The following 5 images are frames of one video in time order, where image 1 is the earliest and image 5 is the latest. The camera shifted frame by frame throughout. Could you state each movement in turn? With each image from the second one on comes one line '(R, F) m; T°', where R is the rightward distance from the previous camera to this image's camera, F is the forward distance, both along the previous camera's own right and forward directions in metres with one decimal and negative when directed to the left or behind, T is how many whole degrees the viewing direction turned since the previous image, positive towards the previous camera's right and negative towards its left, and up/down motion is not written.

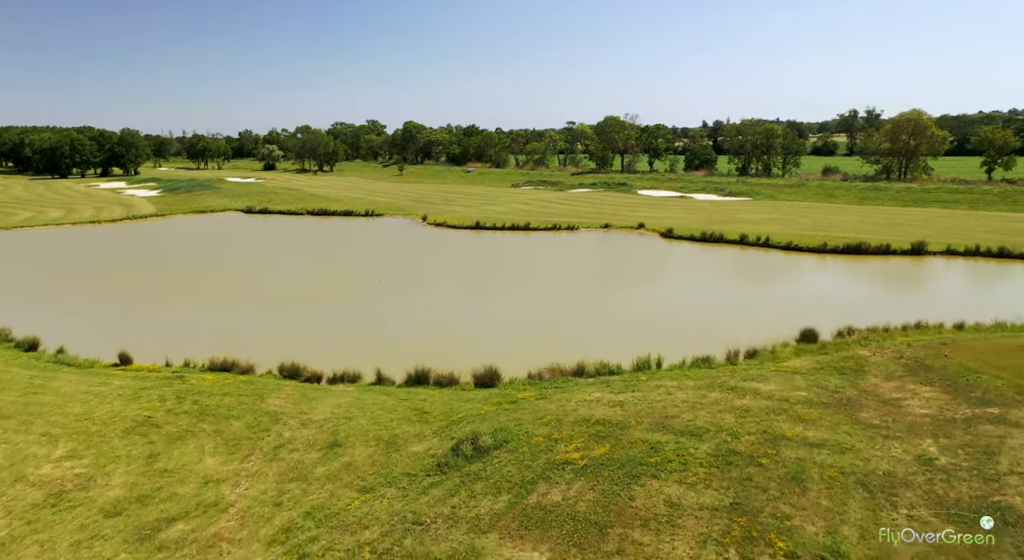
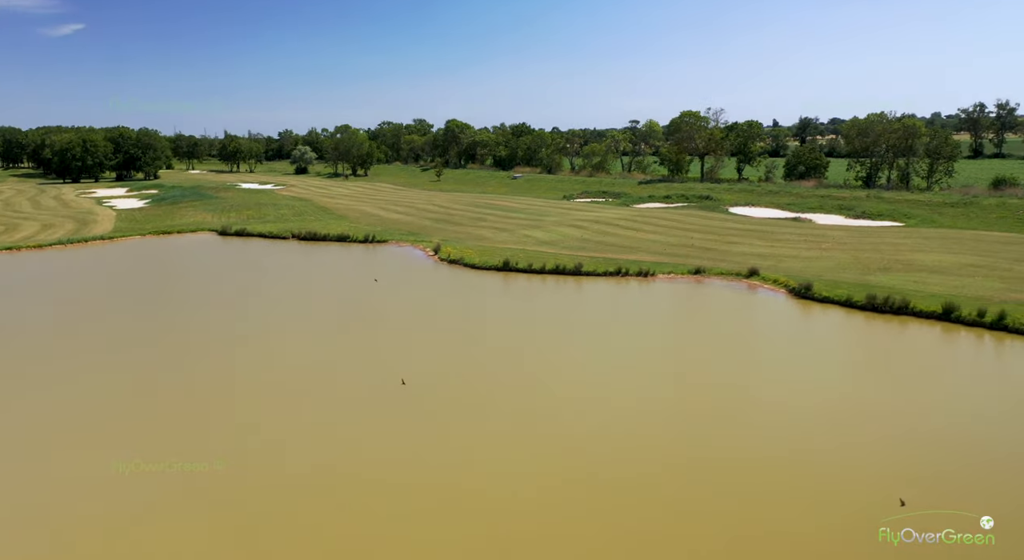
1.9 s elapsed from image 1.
(+0.6, +14.0) m; -5°
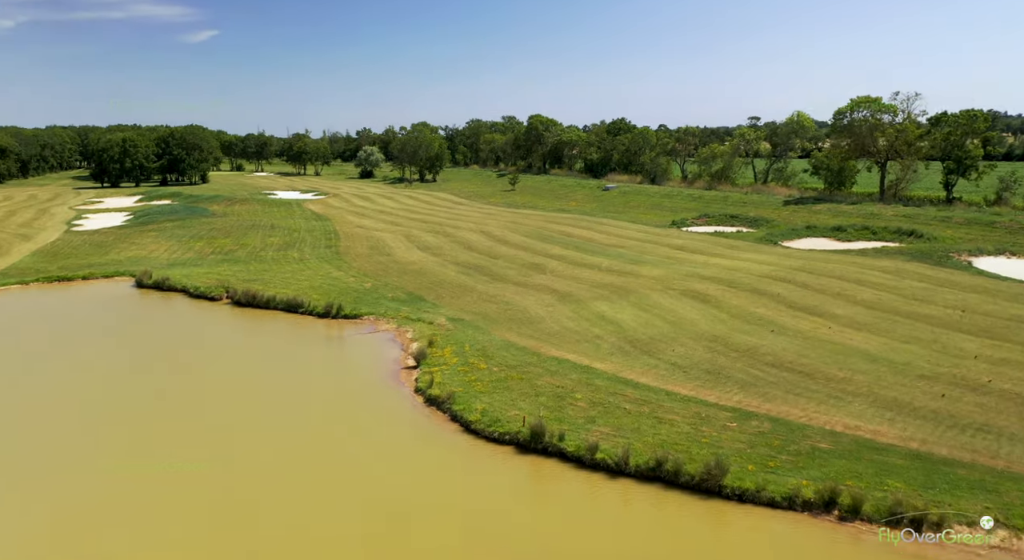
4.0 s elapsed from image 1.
(+1.1, +17.8) m; -9°
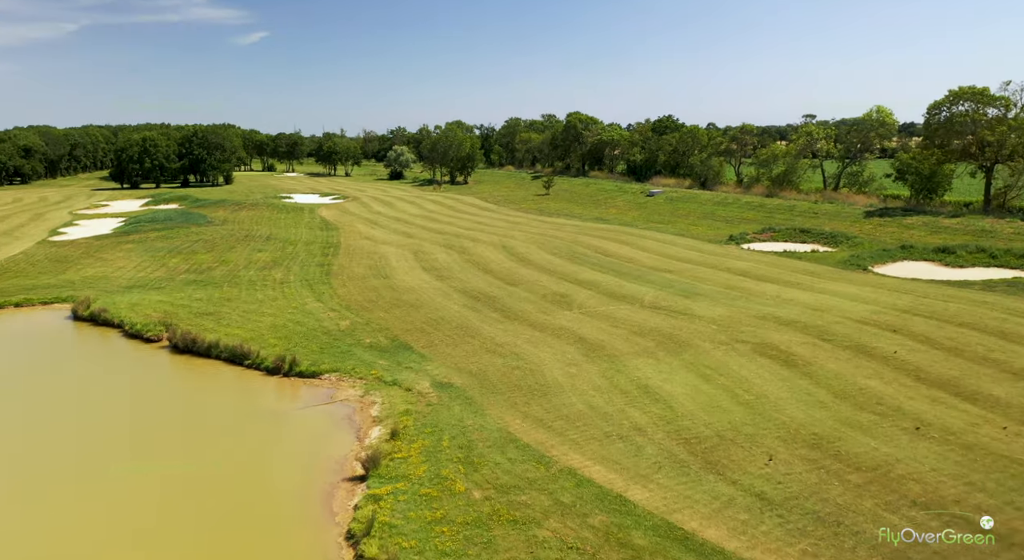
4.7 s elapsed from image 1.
(+0.8, +6.1) m; -4°
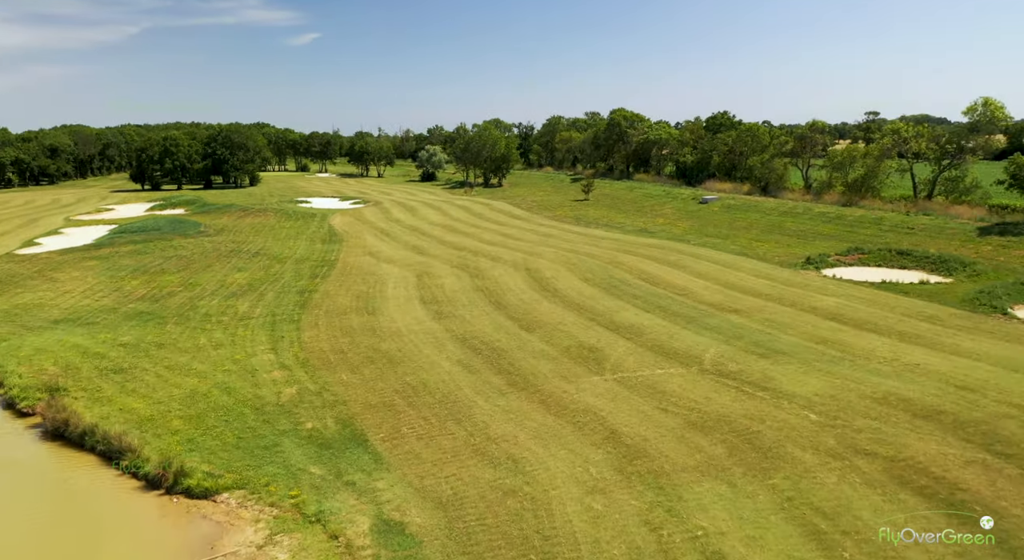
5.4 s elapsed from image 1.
(+0.8, +6.1) m; -4°
